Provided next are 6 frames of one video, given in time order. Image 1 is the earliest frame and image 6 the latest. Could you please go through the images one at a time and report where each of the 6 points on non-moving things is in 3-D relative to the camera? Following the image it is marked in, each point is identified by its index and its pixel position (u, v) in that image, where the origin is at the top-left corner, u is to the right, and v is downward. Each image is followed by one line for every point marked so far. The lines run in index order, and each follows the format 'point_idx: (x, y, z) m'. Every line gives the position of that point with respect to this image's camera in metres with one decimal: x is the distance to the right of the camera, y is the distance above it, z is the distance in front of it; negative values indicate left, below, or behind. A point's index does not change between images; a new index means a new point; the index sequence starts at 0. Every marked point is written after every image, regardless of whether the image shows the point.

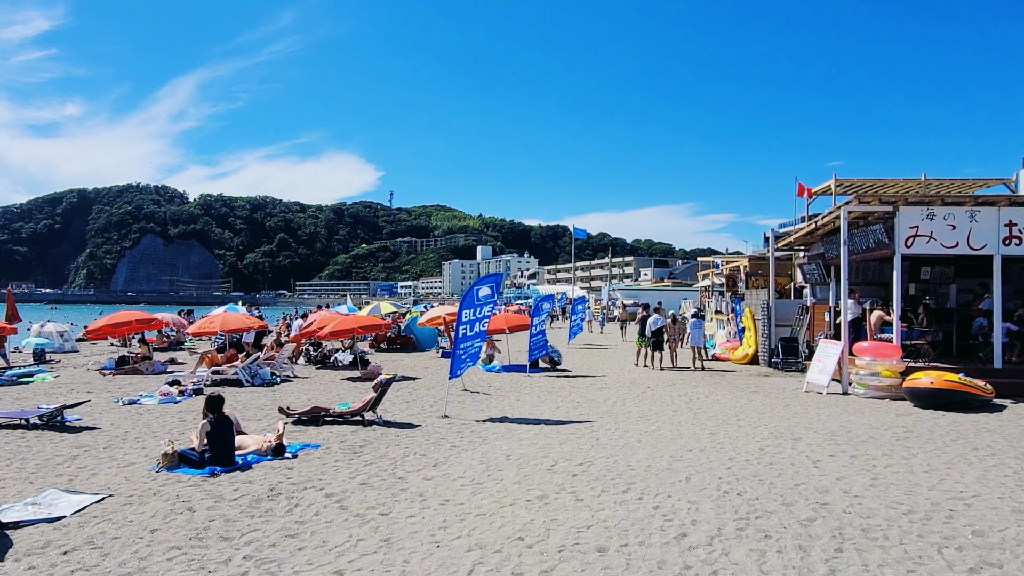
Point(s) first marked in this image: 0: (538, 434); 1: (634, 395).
0: (+0.3, -1.9, +8.4) m
1: (+2.2, -2.0, +12.2) m
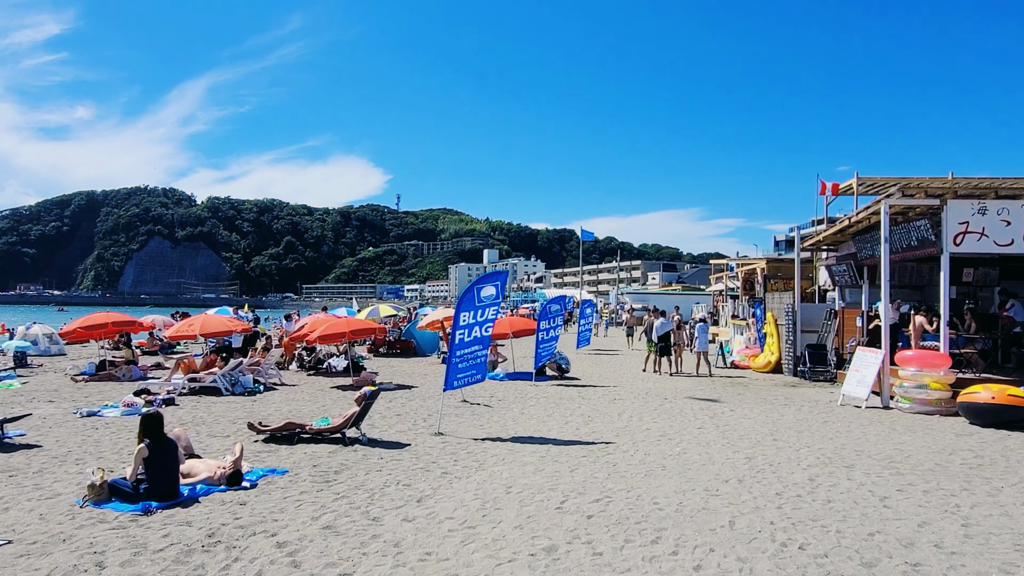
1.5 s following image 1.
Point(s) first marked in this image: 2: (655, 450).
0: (+0.4, -1.8, +7.2) m
1: (+2.3, -2.0, +11.0) m
2: (+1.6, -1.9, +7.6) m
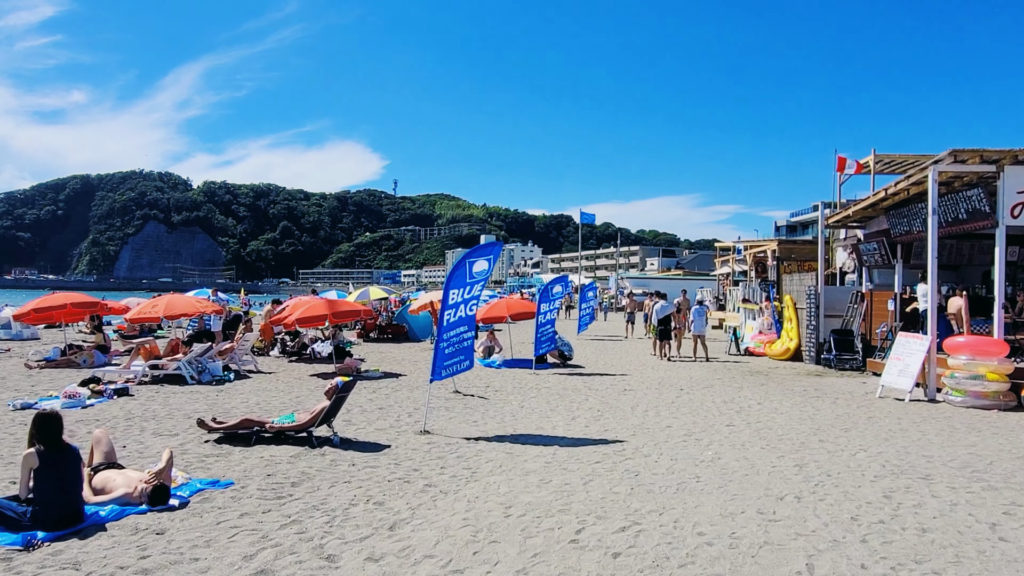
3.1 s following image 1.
0: (+0.3, -1.6, +5.9) m
1: (+2.3, -1.7, +9.8) m
2: (+1.6, -1.6, +6.3) m
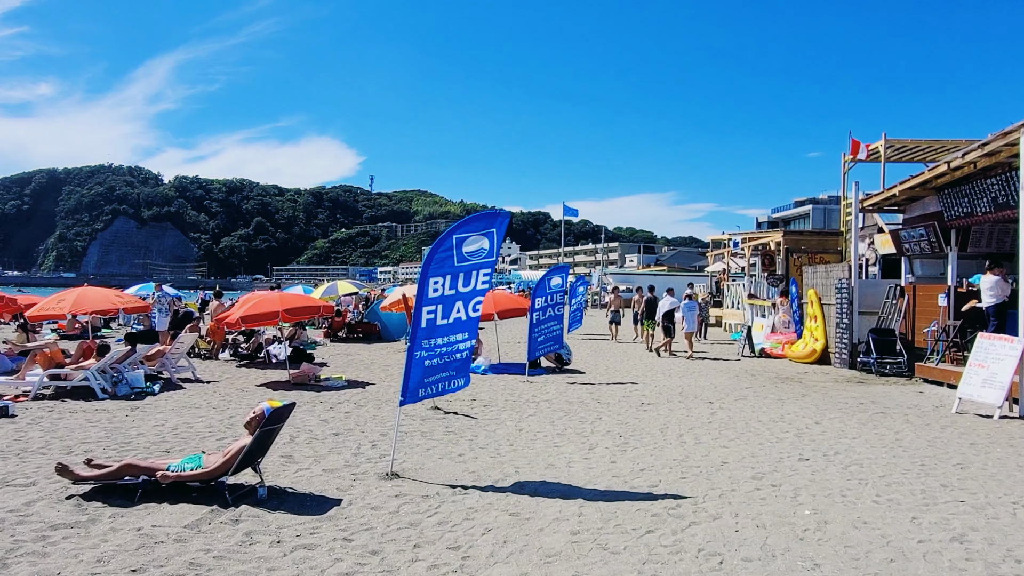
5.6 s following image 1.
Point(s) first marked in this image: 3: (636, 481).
0: (+0.4, -1.5, +3.8) m
1: (+2.2, -1.5, +7.8) m
2: (+1.7, -1.5, +4.3) m
3: (+1.0, -1.5, +5.3) m
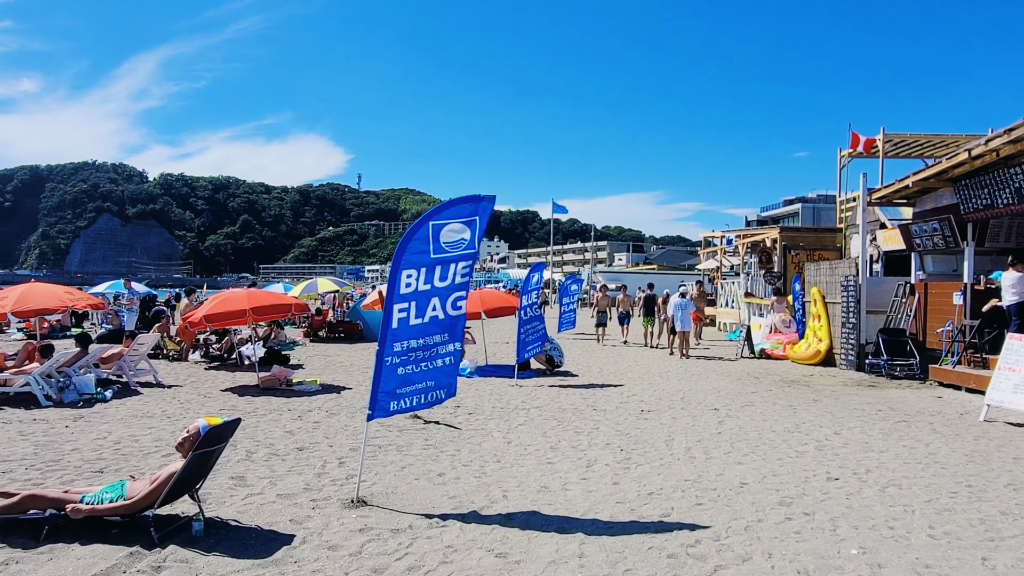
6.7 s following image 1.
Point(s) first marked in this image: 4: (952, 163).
0: (+0.3, -1.4, +3.1) m
1: (+2.1, -1.5, +7.0) m
2: (+1.6, -1.4, +3.5) m
3: (+0.9, -1.5, +4.5) m
4: (+6.4, +1.8, +9.6) m
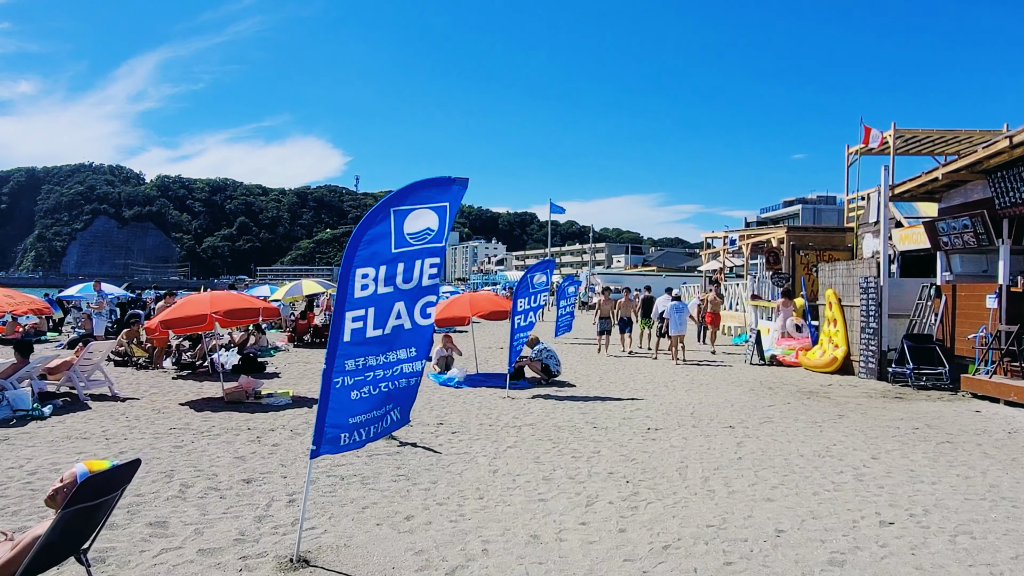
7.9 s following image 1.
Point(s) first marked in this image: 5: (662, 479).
0: (+0.3, -1.4, +2.1) m
1: (+2.0, -1.5, +6.1) m
2: (+1.5, -1.5, +2.6) m
3: (+0.8, -1.5, +3.5) m
4: (+6.3, +1.8, +8.7) m
5: (+1.2, -1.5, +5.3) m
